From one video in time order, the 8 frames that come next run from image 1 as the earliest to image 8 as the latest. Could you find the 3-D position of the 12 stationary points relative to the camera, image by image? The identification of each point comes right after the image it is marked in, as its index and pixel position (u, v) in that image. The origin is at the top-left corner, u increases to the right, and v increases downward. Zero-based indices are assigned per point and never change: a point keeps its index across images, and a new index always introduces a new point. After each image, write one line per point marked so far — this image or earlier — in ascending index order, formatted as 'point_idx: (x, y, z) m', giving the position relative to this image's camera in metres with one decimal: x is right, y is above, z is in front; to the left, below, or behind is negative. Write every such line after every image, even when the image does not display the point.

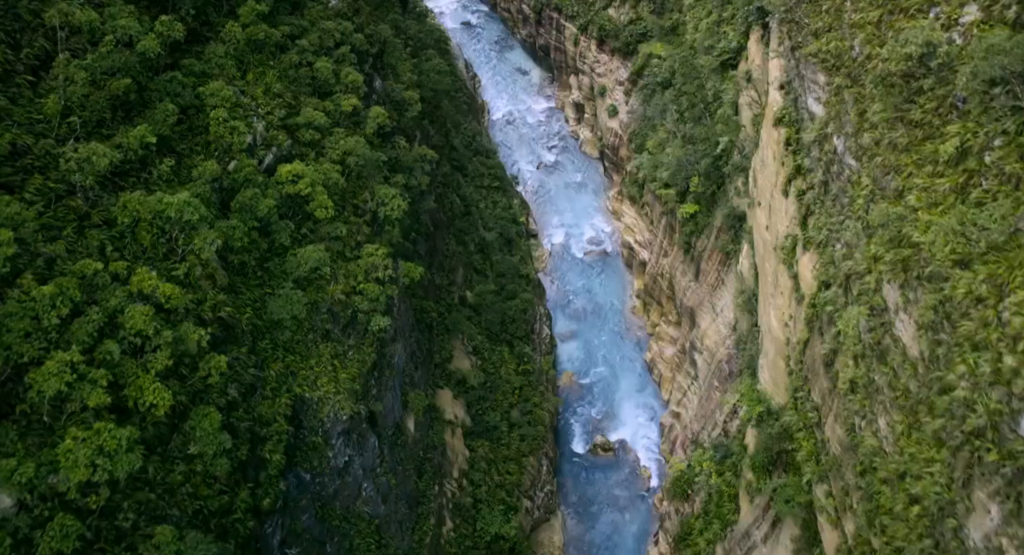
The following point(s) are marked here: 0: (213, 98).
0: (-4.9, +2.8, +13.5) m
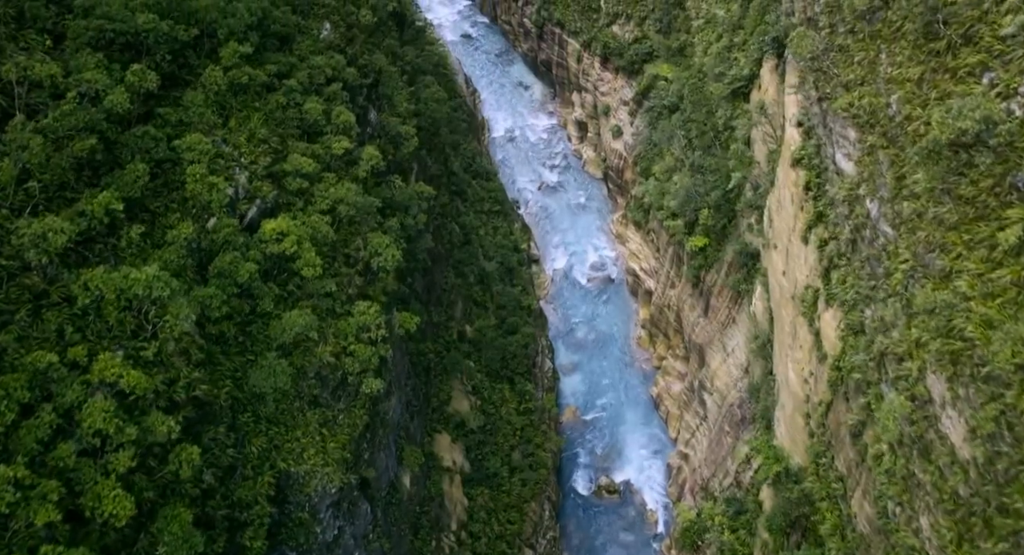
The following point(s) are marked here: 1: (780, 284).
0: (-4.9, +1.8, +12.5) m
1: (+5.6, -0.1, +17.4) m
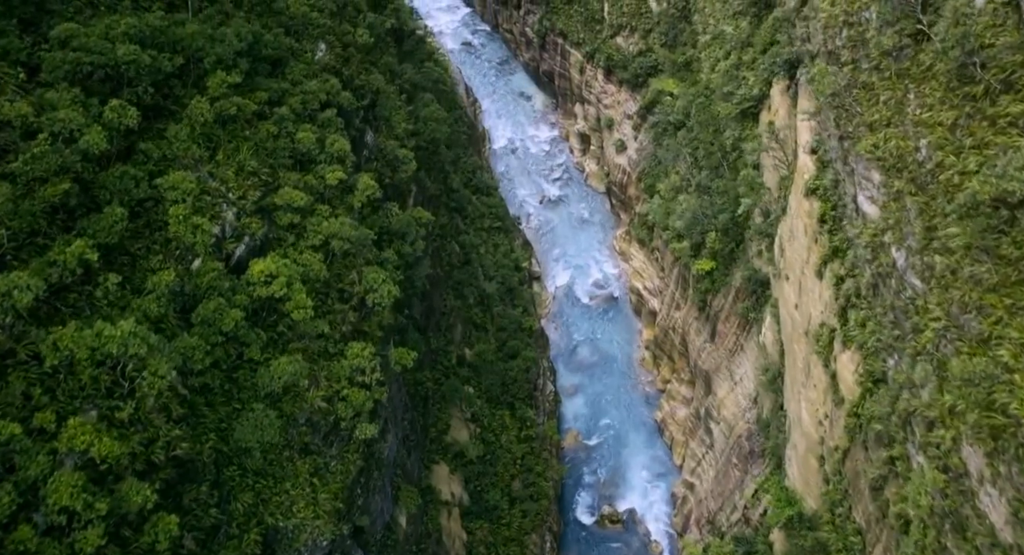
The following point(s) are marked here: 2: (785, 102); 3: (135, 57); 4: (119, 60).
0: (-4.8, +1.2, +11.8) m
1: (+5.7, -0.8, +16.7) m
2: (+6.3, +4.1, +19.2) m
3: (-5.5, +3.2, +12.1) m
4: (-5.7, +3.1, +11.9) m
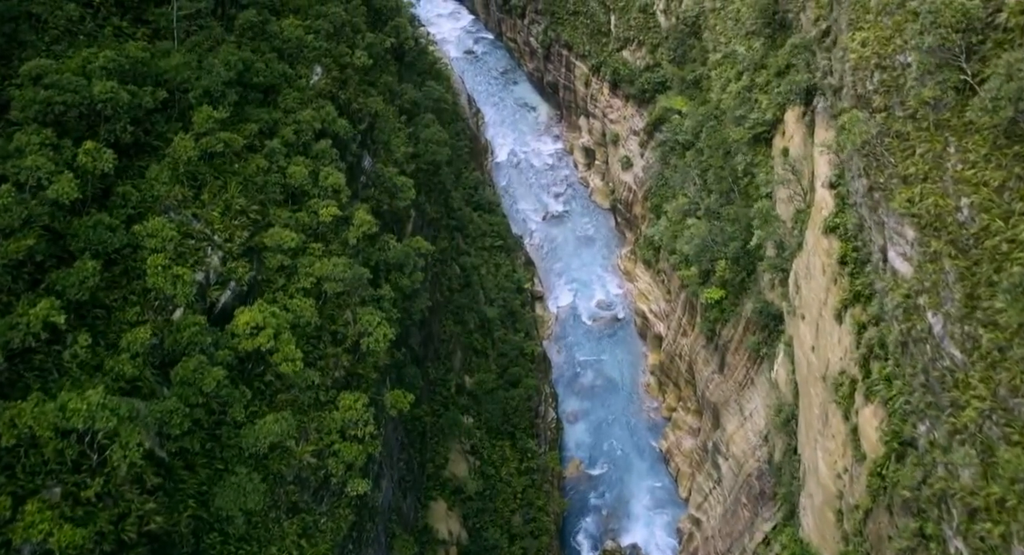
0: (-4.8, +0.5, +11.1) m
1: (+5.7, -1.6, +16.0) m
2: (+6.4, +3.3, +18.4) m
3: (-5.4, +2.5, +11.3) m
4: (-5.6, +2.4, +11.1) m
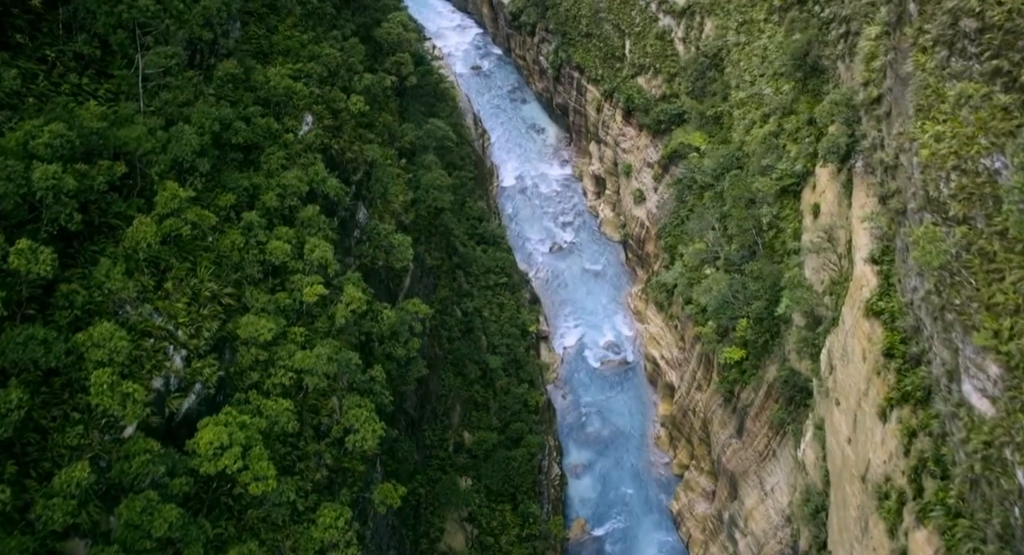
0: (-4.7, -0.7, +9.6) m
1: (+5.8, -3.0, +14.4) m
2: (+6.6, +1.8, +16.9) m
3: (-5.3, +1.3, +9.8) m
4: (-5.5, +1.2, +9.6) m
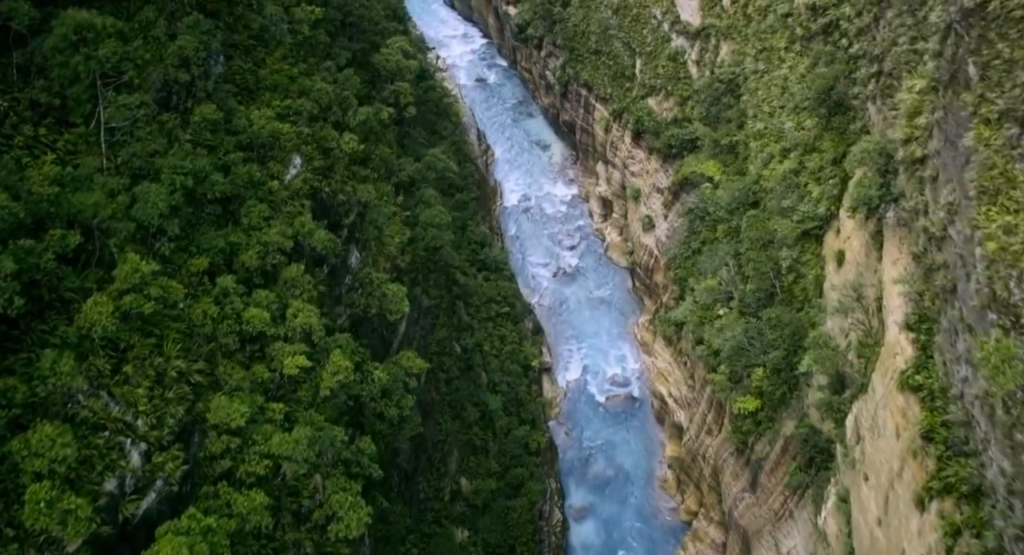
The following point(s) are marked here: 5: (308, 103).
0: (-4.7, -1.6, +8.4) m
1: (+5.8, -4.1, +13.2) m
2: (+6.6, +0.7, +15.7) m
3: (-5.3, +0.4, +8.6) m
4: (-5.4, +0.3, +8.5) m
5: (-3.5, +3.0, +14.2) m
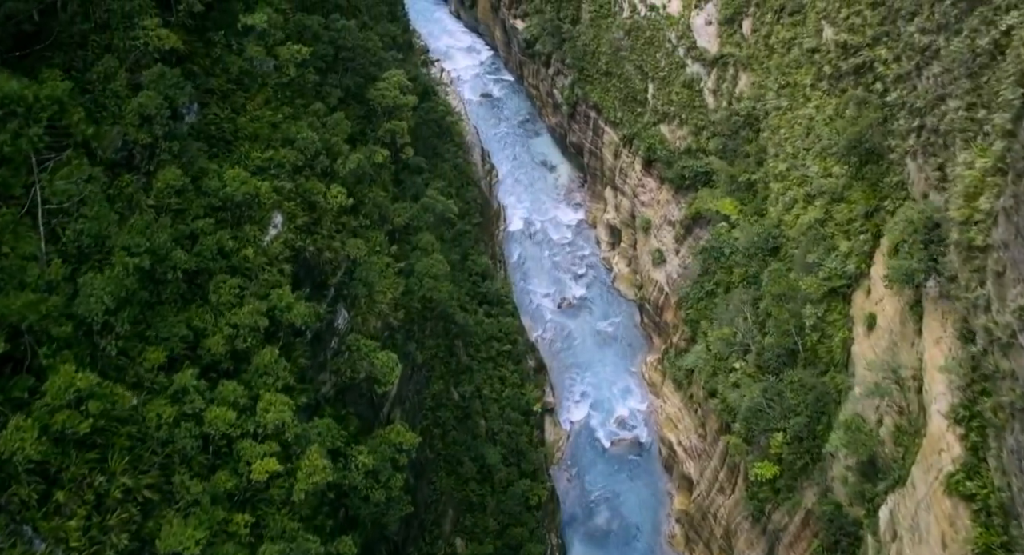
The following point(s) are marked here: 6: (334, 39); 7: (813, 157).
0: (-4.7, -2.7, +7.1) m
1: (+5.7, -5.3, +11.8) m
2: (+6.7, -0.5, +14.3) m
3: (-5.3, -0.6, +7.3) m
4: (-5.4, -0.7, +7.2) m
5: (-3.4, +1.9, +12.9) m
6: (-3.4, +4.6, +16.0) m
7: (+6.9, +2.7, +18.8) m
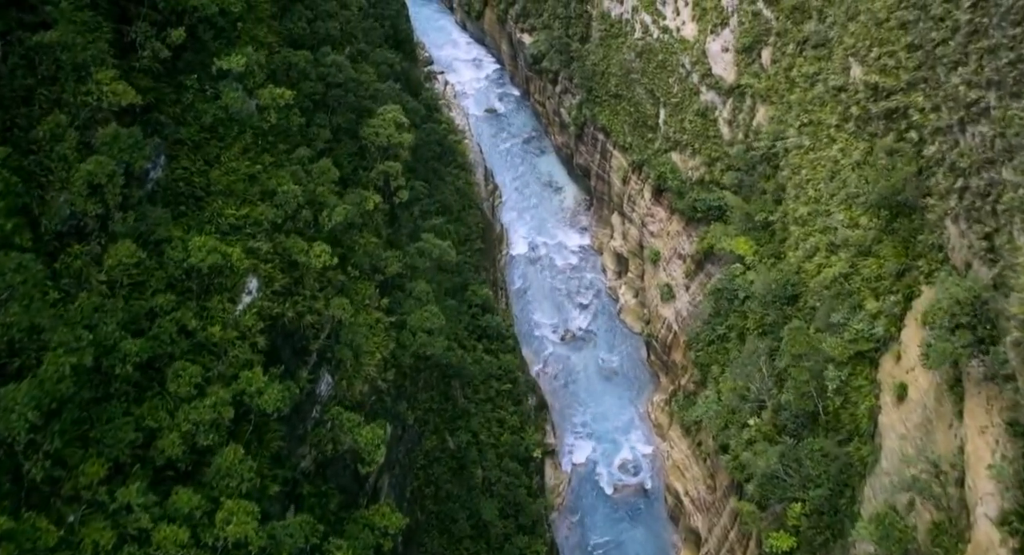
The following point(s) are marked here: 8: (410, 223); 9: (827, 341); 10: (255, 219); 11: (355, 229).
0: (-4.8, -3.6, +5.8) m
1: (+5.6, -6.5, +10.6) m
2: (+6.7, -1.7, +13.1) m
3: (-5.3, -1.6, +6.1) m
4: (-5.5, -1.6, +5.9) m
5: (-3.4, +0.9, +11.6) m
6: (-3.3, +3.6, +14.8) m
7: (+6.9, +1.6, +17.6) m
8: (-2.1, +1.1, +17.6) m
9: (+6.2, -1.2, +16.4) m
10: (-3.6, +0.8, +11.4) m
11: (-2.7, +0.8, +14.6) m
